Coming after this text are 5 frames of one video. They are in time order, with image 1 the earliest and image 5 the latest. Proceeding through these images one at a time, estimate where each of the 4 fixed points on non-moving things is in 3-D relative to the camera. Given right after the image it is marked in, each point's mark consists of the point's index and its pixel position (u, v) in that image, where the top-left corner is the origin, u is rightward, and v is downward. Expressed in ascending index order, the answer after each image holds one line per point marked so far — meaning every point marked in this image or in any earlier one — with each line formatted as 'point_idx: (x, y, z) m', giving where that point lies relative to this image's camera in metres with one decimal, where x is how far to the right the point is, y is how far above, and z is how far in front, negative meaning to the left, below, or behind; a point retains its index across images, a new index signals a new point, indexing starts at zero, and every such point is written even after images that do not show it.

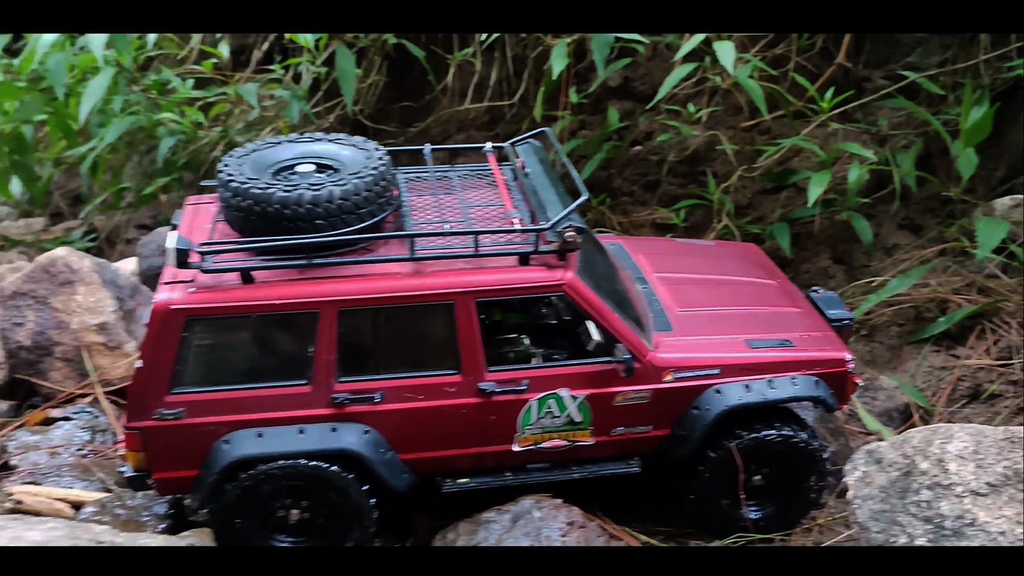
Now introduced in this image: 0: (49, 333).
0: (-2.3, -0.2, +4.6) m
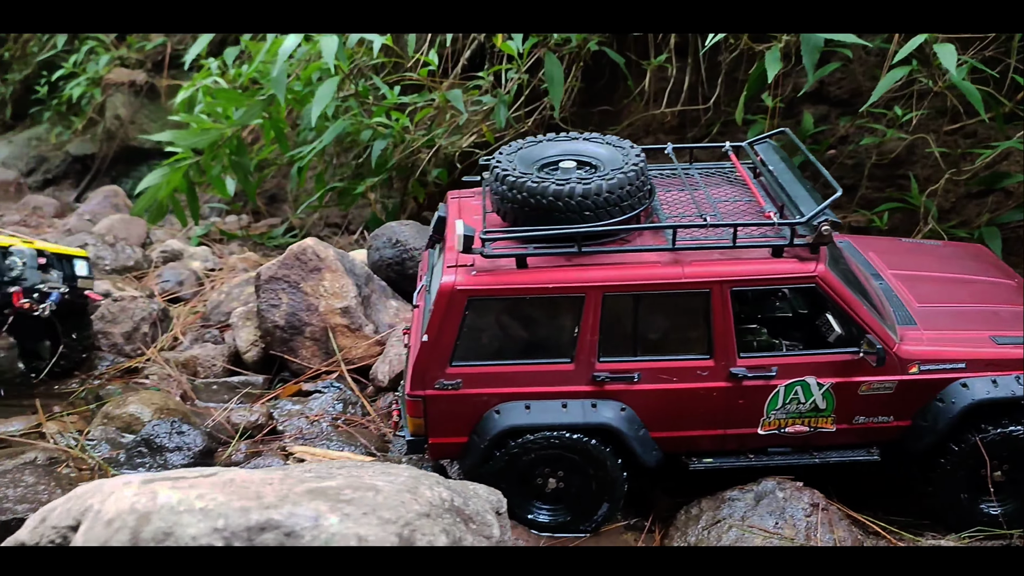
0: (-1.2, -0.1, +5.1) m
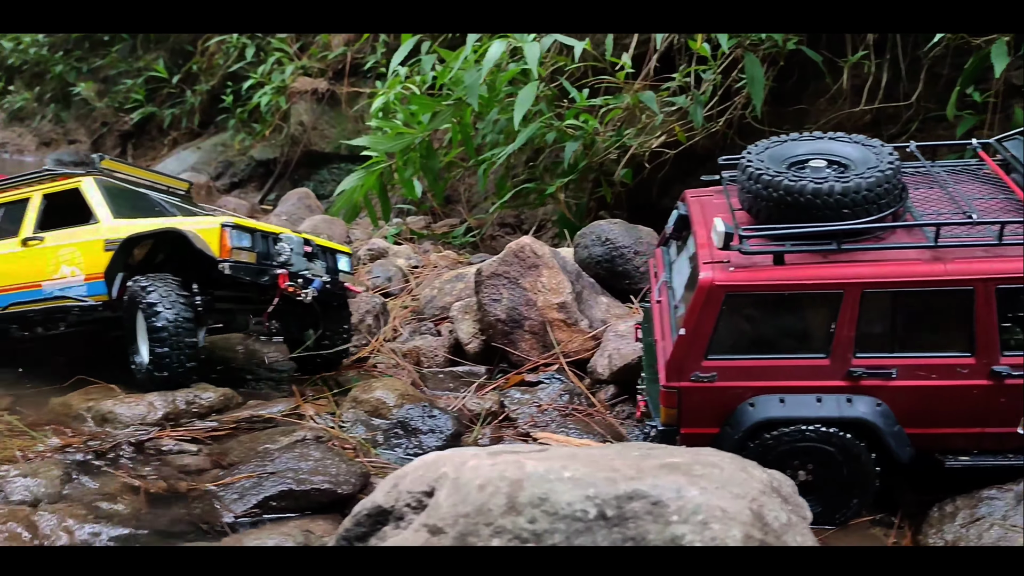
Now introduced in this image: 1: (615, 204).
0: (0.0, -0.1, +5.3) m
1: (+0.9, +0.7, +7.8) m
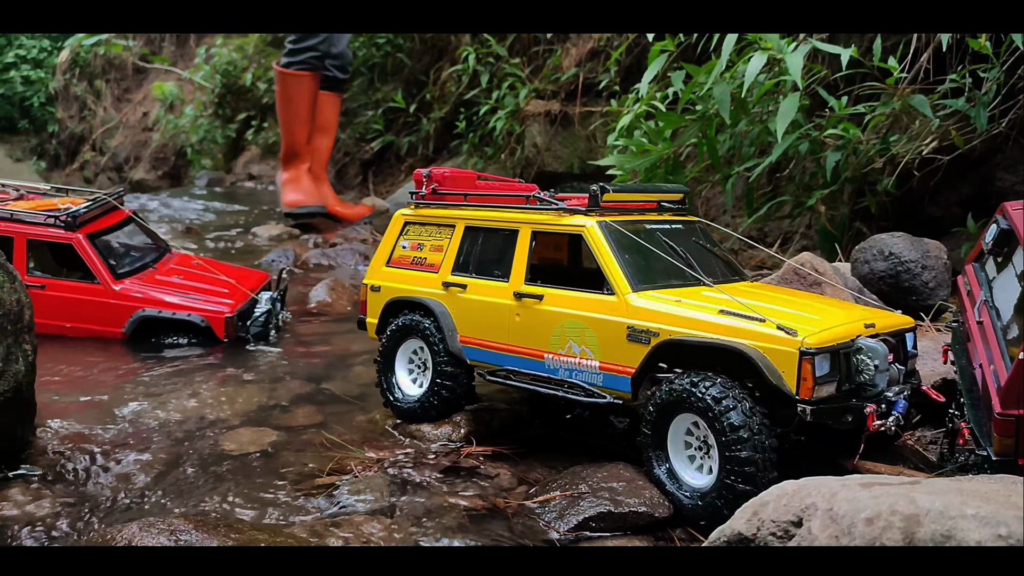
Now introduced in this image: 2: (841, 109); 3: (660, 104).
0: (+1.6, -0.2, +5.2) m
1: (+3.0, +0.6, +7.4) m
2: (+2.5, +1.4, +7.0) m
3: (+1.4, +1.7, +8.6) m
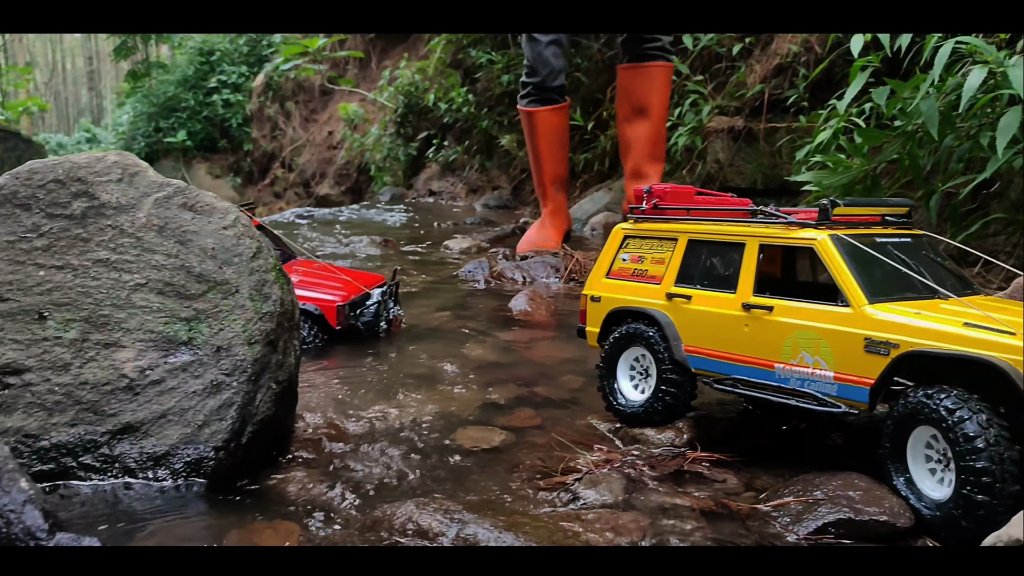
0: (+2.9, -0.3, +5.1) m
1: (+4.6, +0.4, +7.1) m
2: (+4.1, +1.2, +6.7) m
3: (+3.2, +1.6, +8.5) m
